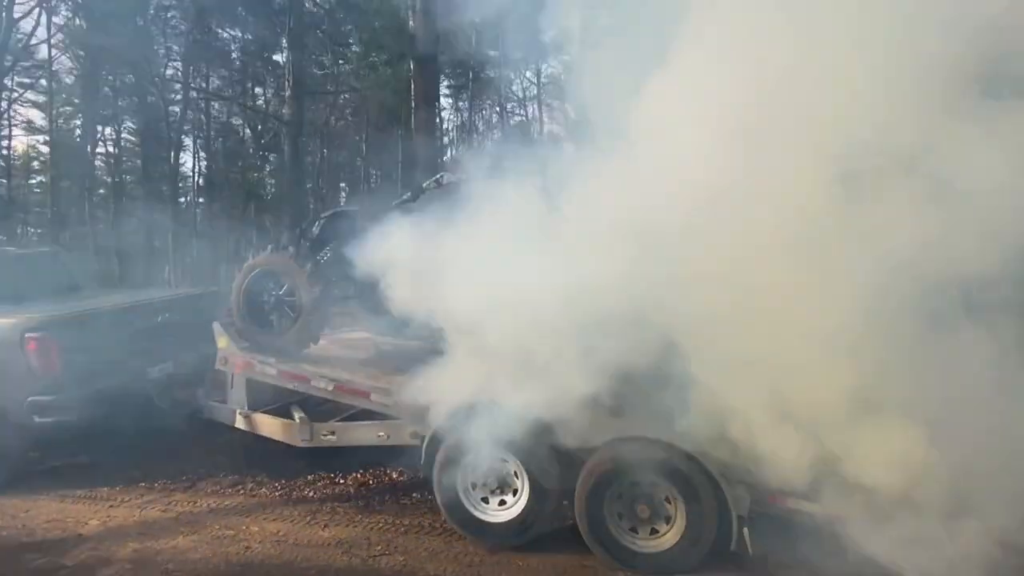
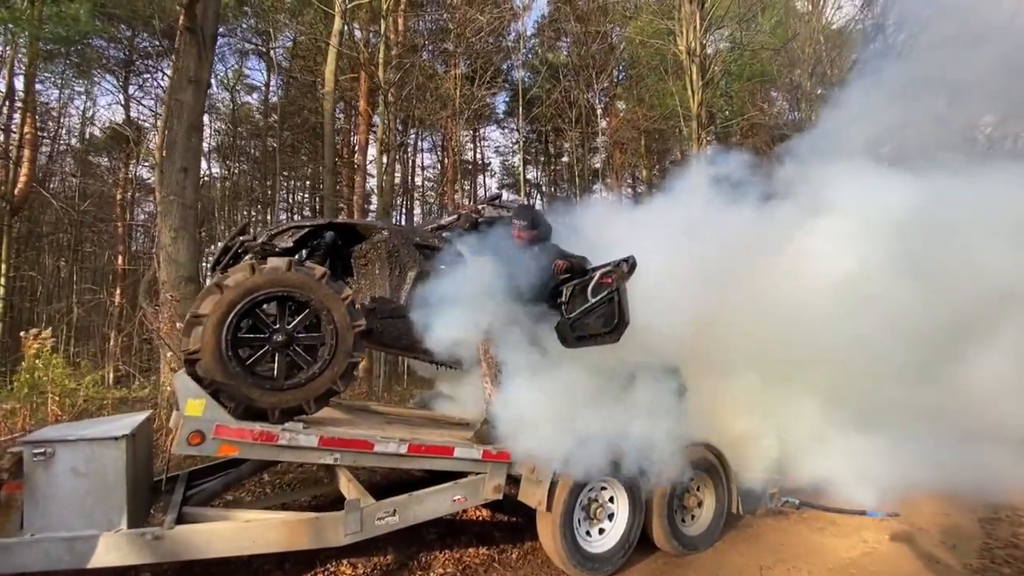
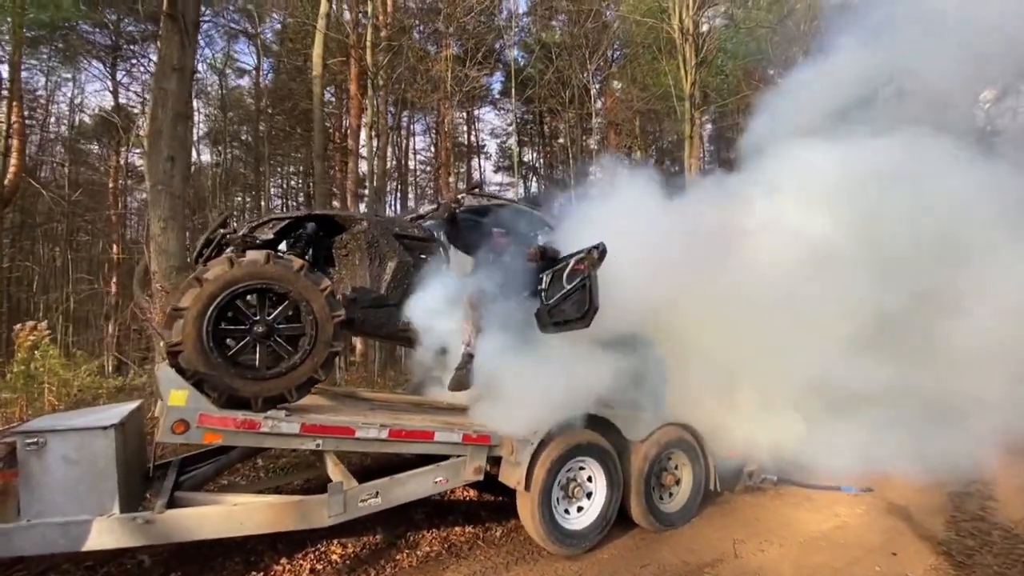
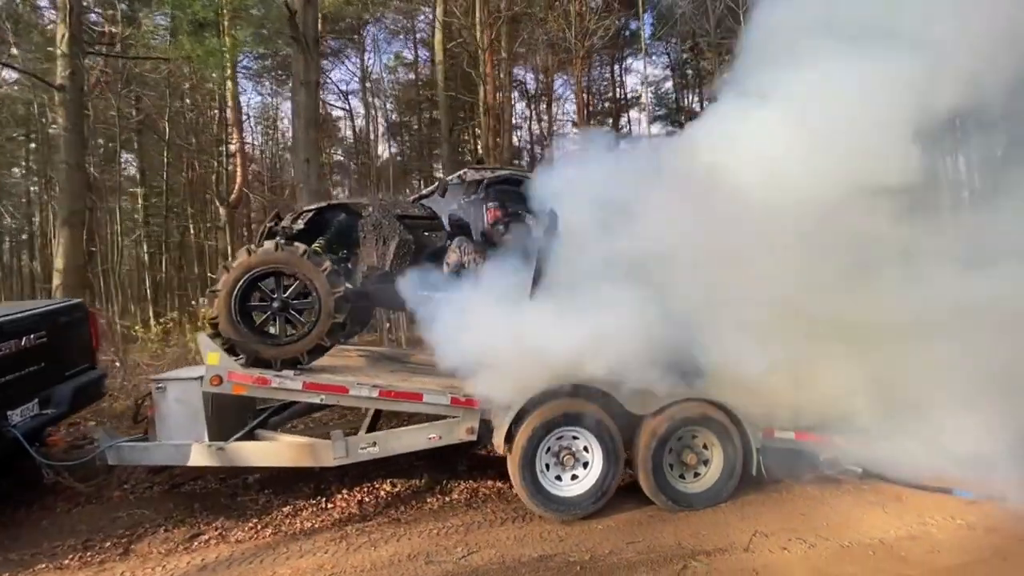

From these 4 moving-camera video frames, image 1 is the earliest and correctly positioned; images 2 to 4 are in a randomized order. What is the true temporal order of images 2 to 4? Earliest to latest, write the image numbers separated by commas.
4, 3, 2
